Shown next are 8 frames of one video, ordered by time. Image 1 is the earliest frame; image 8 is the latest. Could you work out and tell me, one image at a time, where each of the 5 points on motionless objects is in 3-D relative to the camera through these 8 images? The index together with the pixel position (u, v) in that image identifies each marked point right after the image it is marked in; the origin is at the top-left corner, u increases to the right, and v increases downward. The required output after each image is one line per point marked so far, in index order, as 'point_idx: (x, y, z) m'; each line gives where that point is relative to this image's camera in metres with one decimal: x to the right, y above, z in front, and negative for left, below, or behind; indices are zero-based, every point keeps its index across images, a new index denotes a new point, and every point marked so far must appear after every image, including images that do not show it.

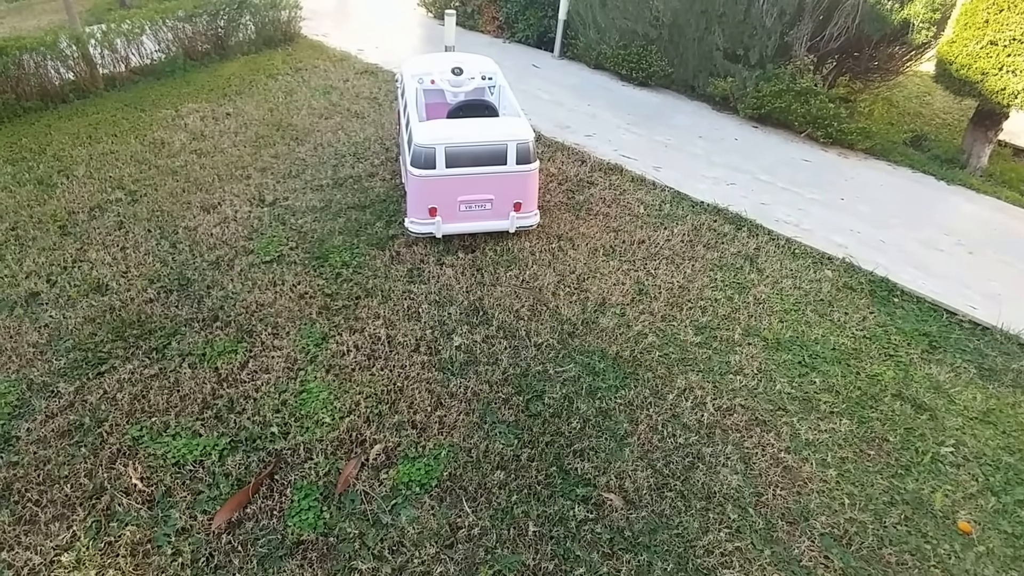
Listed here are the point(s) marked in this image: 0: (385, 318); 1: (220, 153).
0: (-0.4, -0.1, +3.5) m
1: (-1.5, +0.7, +5.2) m
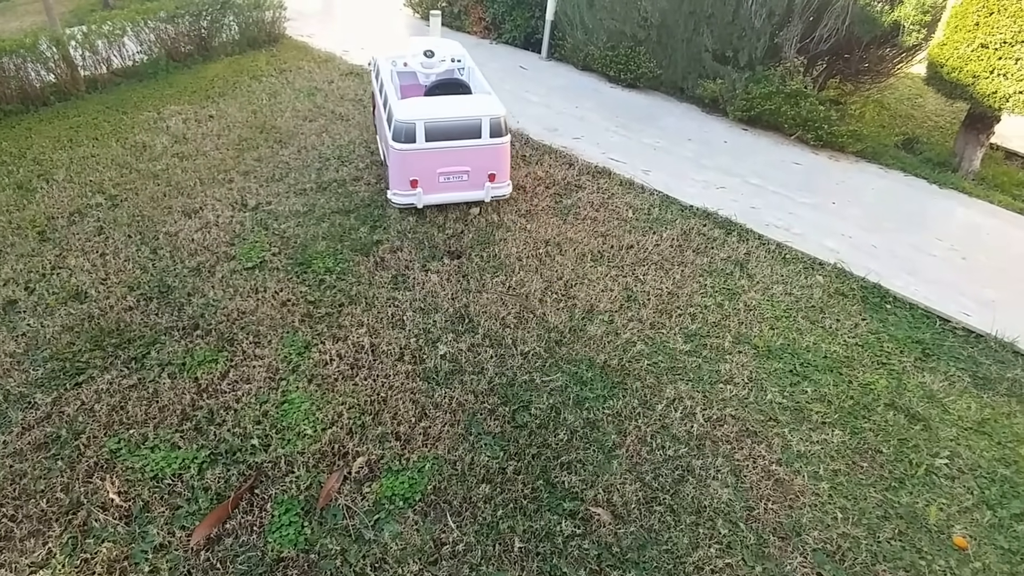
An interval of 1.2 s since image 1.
0: (-0.5, -0.1, +3.4) m
1: (-1.6, +0.7, +5.1) m
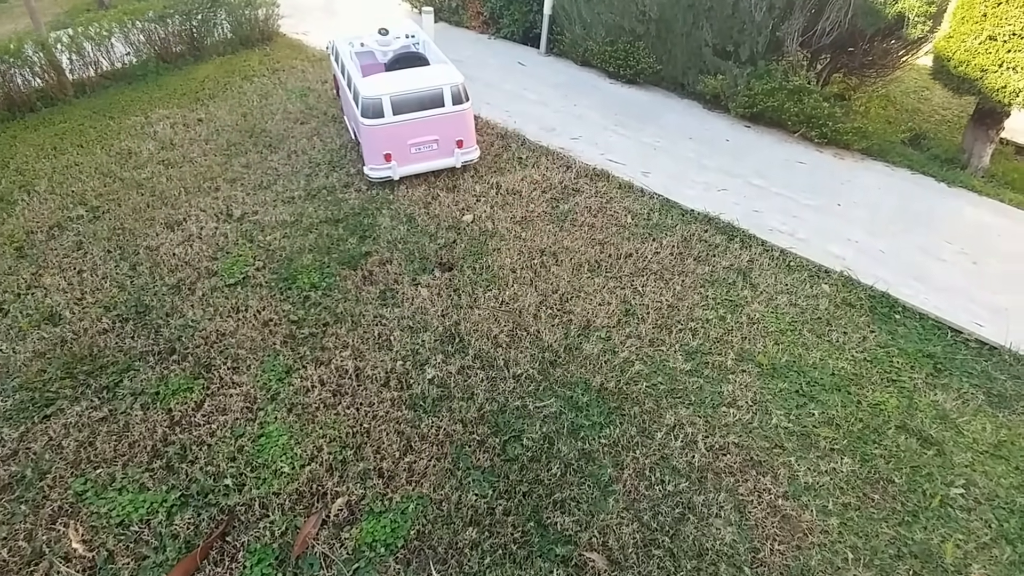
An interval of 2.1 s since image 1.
0: (-0.5, -0.2, +3.2) m
1: (-1.6, +0.6, +4.9) m
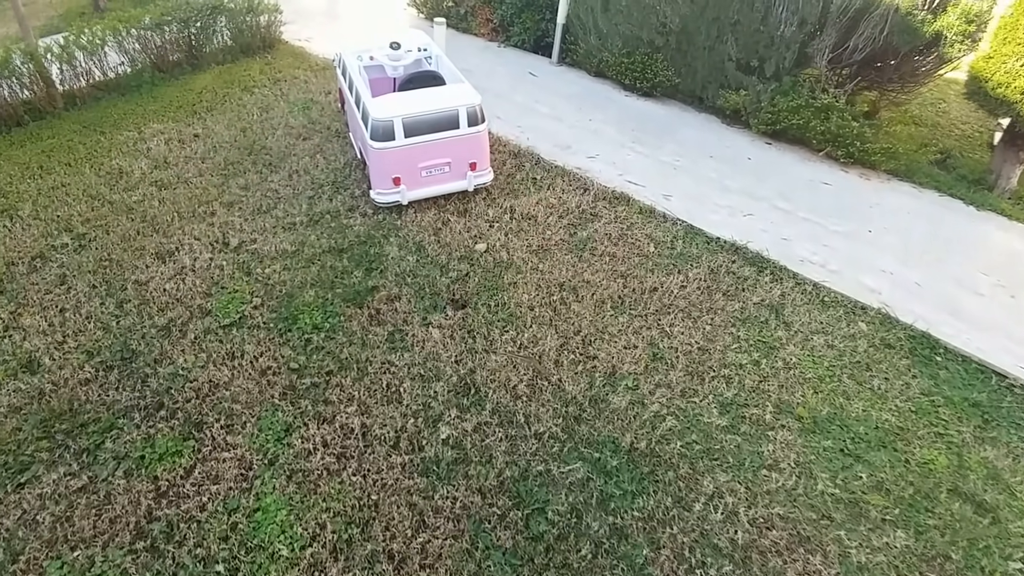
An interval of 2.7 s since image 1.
0: (-0.5, -0.3, +3.0) m
1: (-1.6, +0.5, +4.7) m
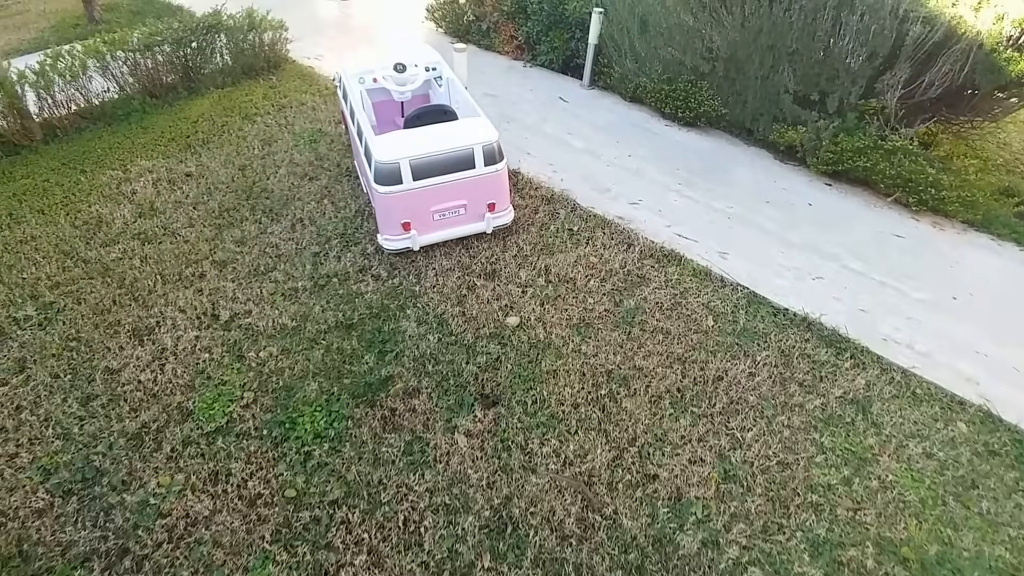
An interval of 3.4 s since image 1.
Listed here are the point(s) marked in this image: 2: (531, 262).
0: (-0.3, -0.6, +2.4) m
1: (-1.4, +0.2, +4.1) m
2: (+0.1, +0.1, +4.0) m
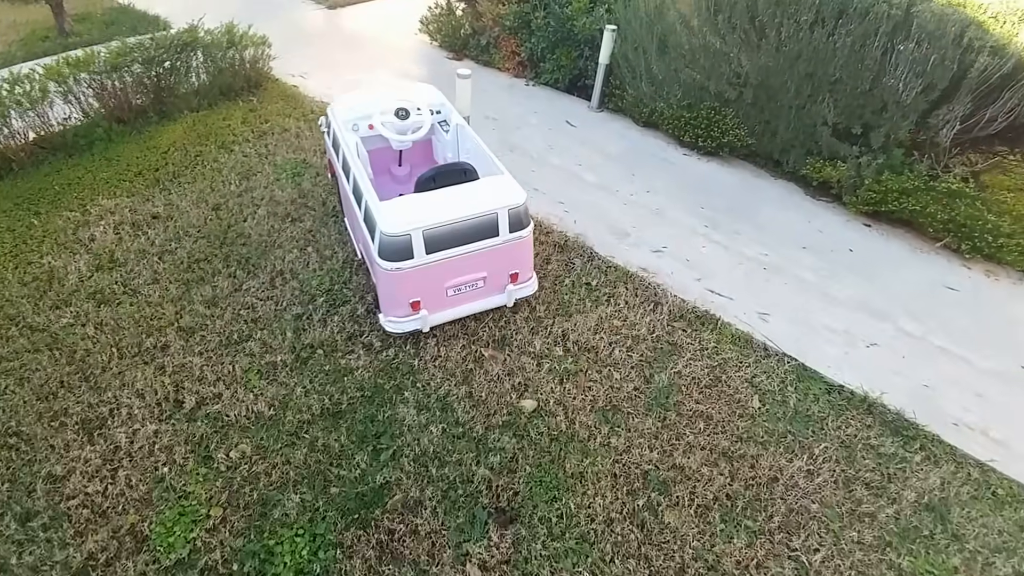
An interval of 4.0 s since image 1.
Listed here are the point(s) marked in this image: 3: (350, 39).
0: (-0.3, -0.9, +1.9) m
1: (-1.4, 0.0, +3.6) m
2: (+0.1, -0.1, +3.5) m
3: (-1.2, +1.8, +7.2) m
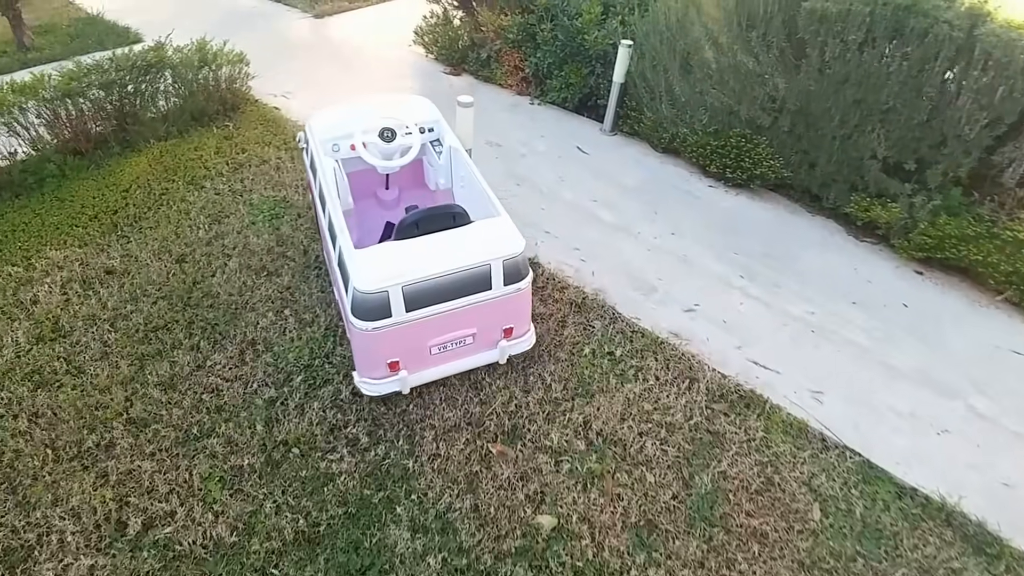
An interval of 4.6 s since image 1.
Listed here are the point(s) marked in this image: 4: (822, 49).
0: (-0.2, -1.1, +1.4) m
1: (-1.4, -0.3, +3.1) m
2: (+0.2, -0.4, +3.0) m
3: (-1.2, +1.5, +6.6) m
4: (+1.2, +0.9, +3.9) m
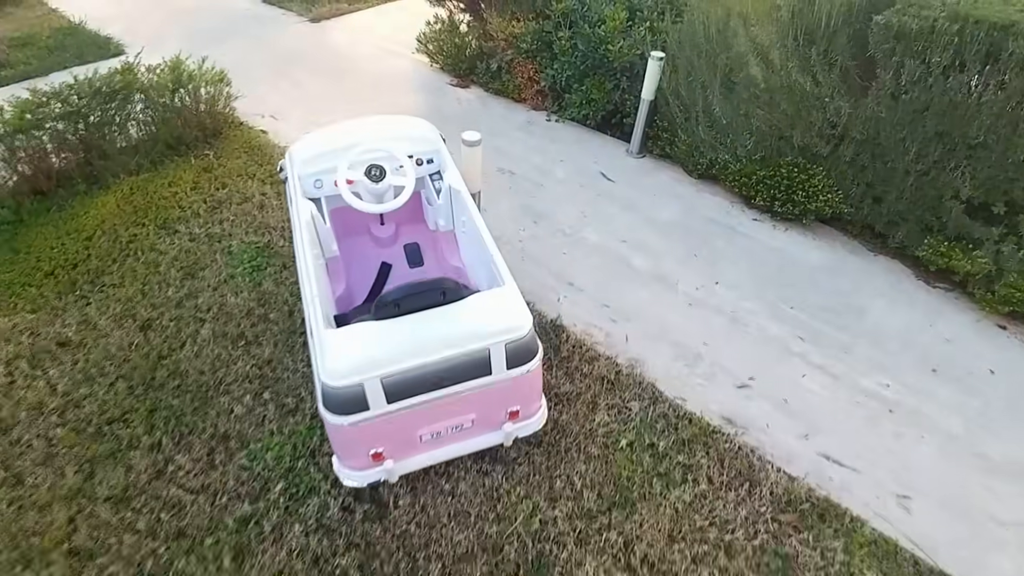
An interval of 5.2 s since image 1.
0: (-0.2, -1.4, +0.9) m
1: (-1.3, -0.5, +2.6) m
2: (+0.2, -0.6, +2.4) m
3: (-1.1, +1.4, +6.1) m
4: (+1.3, +0.7, +3.3) m
